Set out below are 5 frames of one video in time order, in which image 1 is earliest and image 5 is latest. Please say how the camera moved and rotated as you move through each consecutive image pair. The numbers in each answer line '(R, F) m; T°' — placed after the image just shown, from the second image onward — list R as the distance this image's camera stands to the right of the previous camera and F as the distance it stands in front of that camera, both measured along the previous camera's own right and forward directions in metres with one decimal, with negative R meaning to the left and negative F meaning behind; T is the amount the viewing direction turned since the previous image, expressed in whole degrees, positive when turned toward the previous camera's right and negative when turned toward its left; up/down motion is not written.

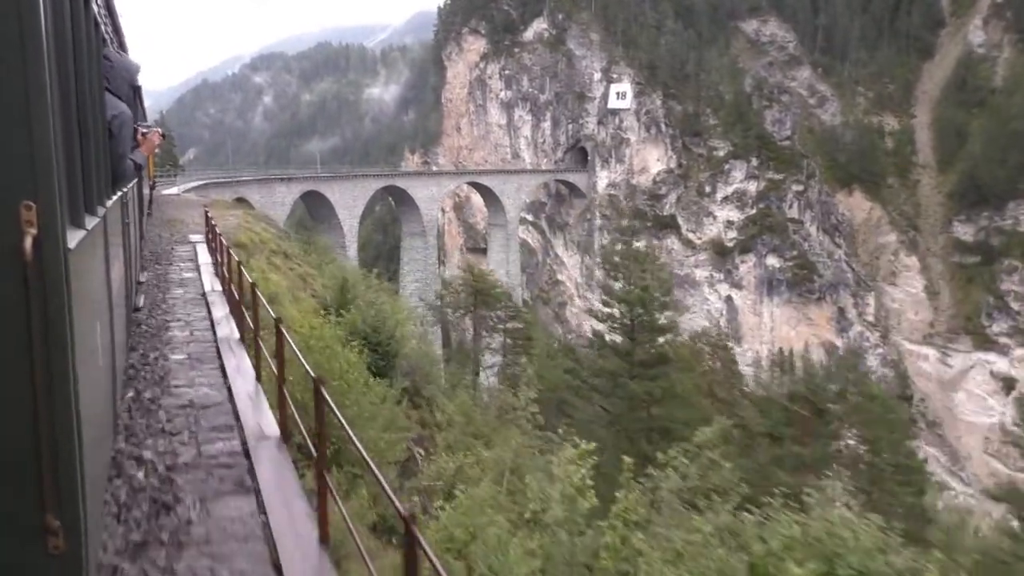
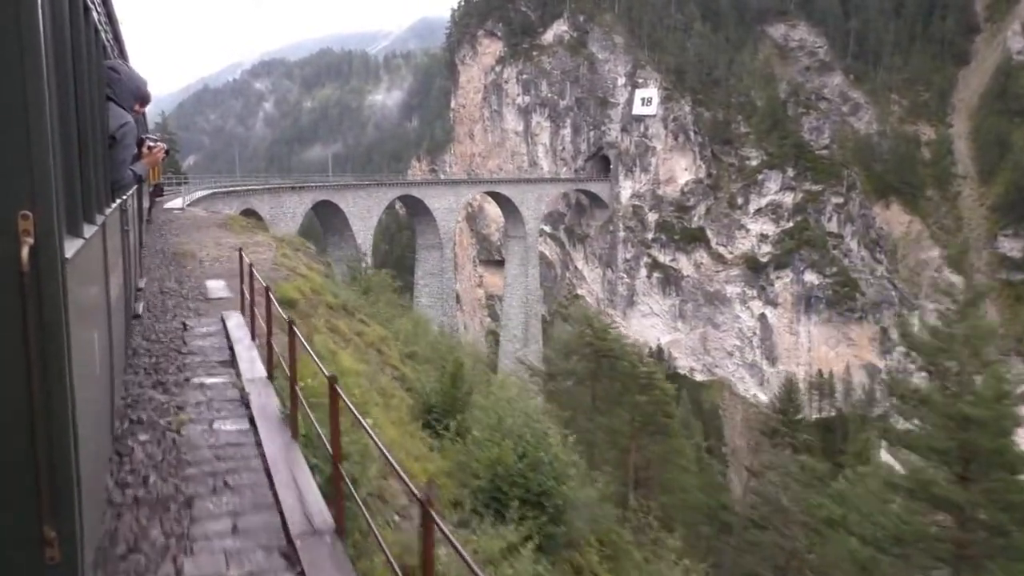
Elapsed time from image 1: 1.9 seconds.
(-1.1, +2.3) m; 0°
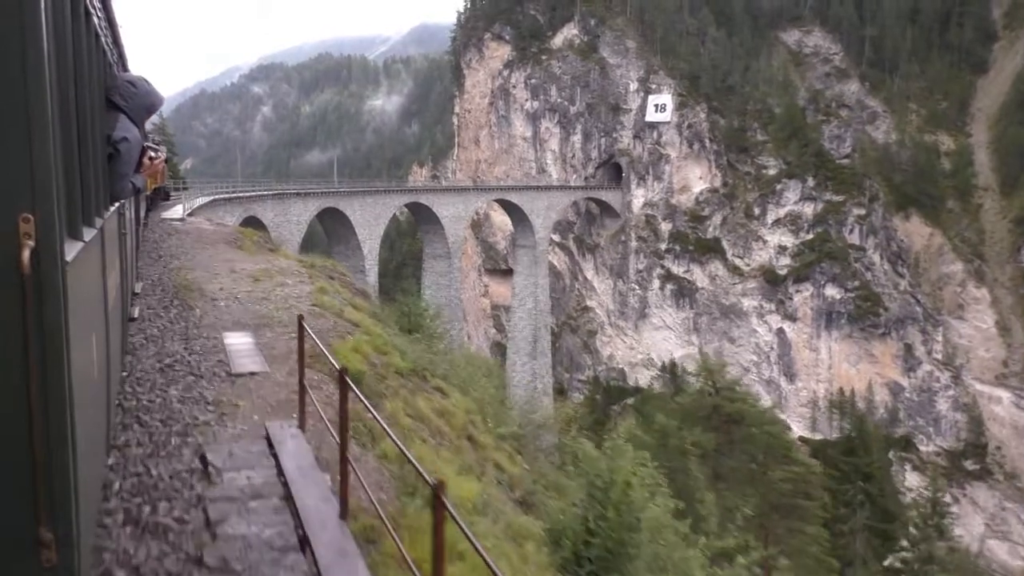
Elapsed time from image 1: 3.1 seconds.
(-0.7, +1.4) m; 0°
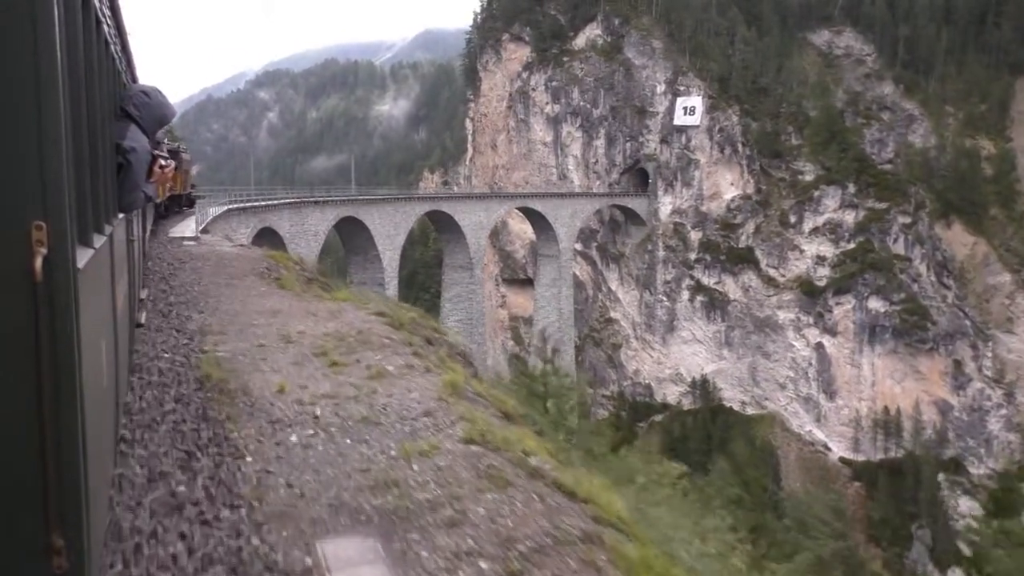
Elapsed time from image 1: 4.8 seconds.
(-0.9, +1.8) m; 0°
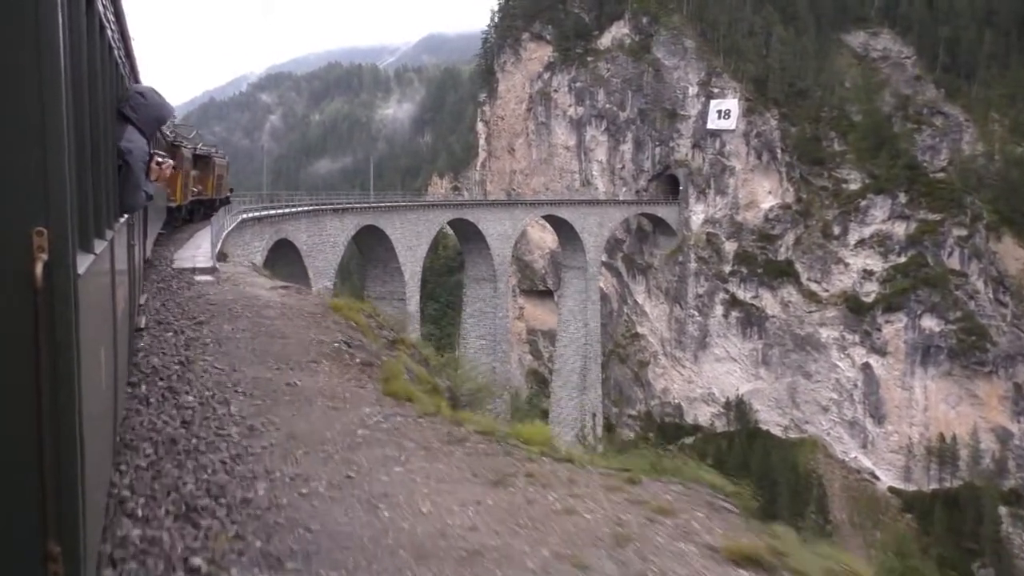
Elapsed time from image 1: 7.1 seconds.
(-1.1, +2.3) m; 0°
